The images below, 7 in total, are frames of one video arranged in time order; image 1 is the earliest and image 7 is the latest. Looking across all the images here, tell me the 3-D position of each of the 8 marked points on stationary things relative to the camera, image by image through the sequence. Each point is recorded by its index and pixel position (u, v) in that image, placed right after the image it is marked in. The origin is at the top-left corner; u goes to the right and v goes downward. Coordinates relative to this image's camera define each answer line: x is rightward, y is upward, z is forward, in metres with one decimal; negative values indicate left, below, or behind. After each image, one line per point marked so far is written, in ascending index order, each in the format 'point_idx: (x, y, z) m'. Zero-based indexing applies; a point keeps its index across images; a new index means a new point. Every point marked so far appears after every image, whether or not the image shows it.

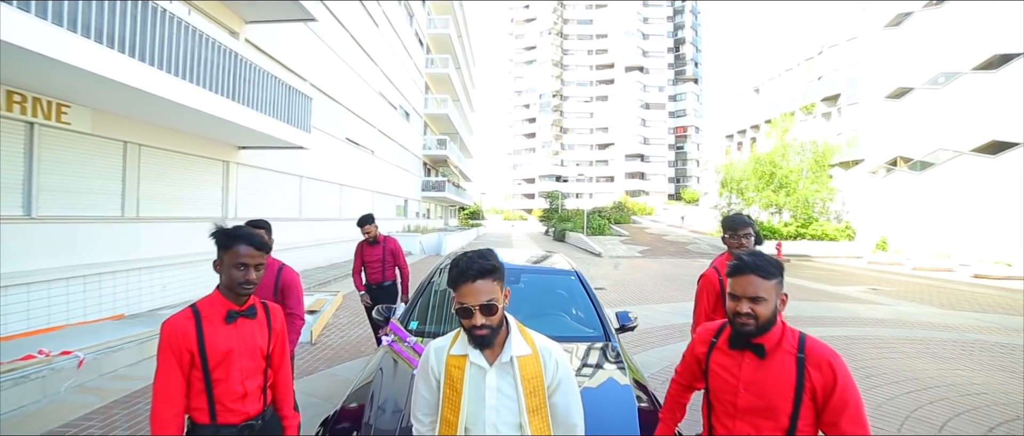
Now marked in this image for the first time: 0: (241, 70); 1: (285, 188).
0: (-5.3, +2.9, +9.4) m
1: (-6.4, +0.9, +13.5) m
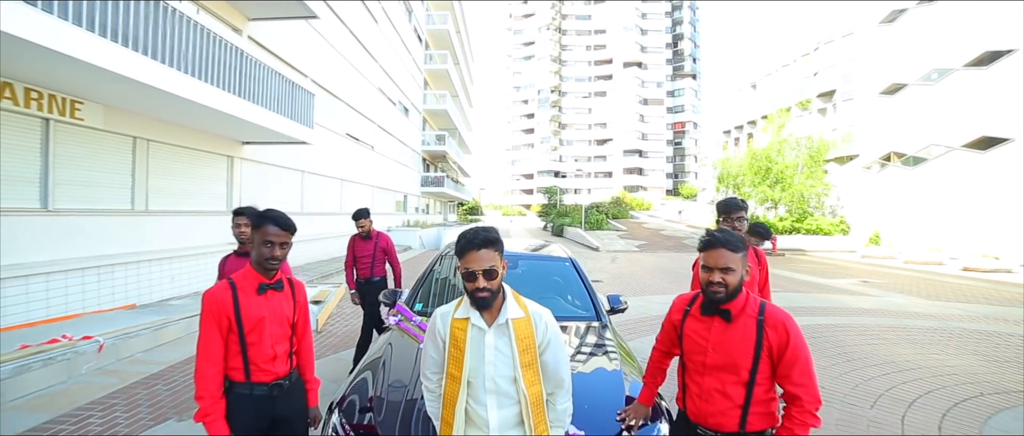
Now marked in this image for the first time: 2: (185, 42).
0: (-5.4, +3.1, +9.7) m
1: (-6.5, +1.0, +13.8) m
2: (-5.4, +2.9, +7.9) m
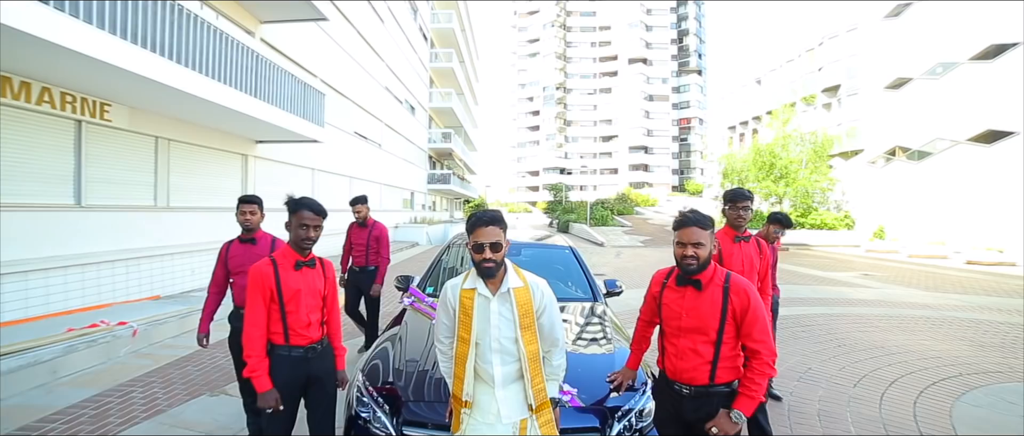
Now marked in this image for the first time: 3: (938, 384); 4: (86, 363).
0: (-5.3, +3.2, +10.1) m
1: (-6.4, +1.1, +14.2) m
2: (-5.4, +3.0, +8.3) m
3: (+4.7, -1.8, +5.2) m
4: (-4.6, -1.6, +5.2) m
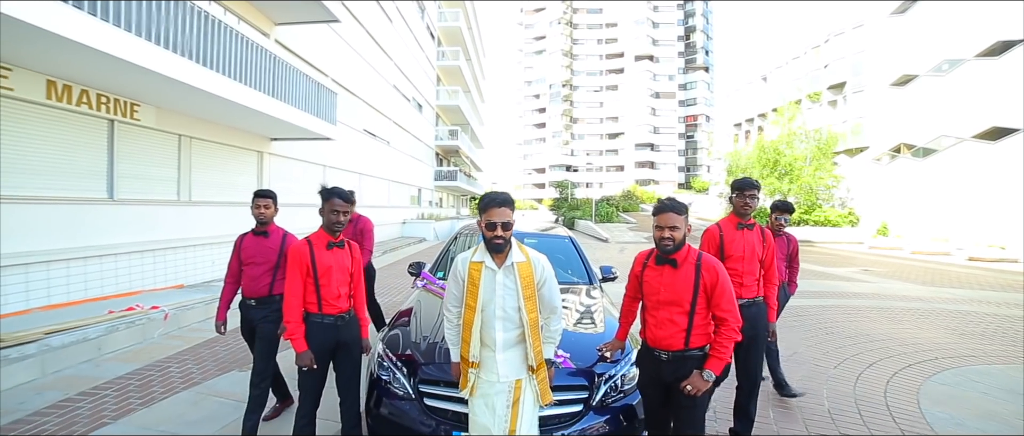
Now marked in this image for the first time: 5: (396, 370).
0: (-5.2, +3.3, +10.5) m
1: (-6.2, +1.3, +14.7) m
2: (-5.3, +3.1, +8.8) m
3: (+4.7, -1.7, +5.6) m
4: (-4.6, -1.5, +5.6) m
5: (-0.8, -1.0, +3.2) m
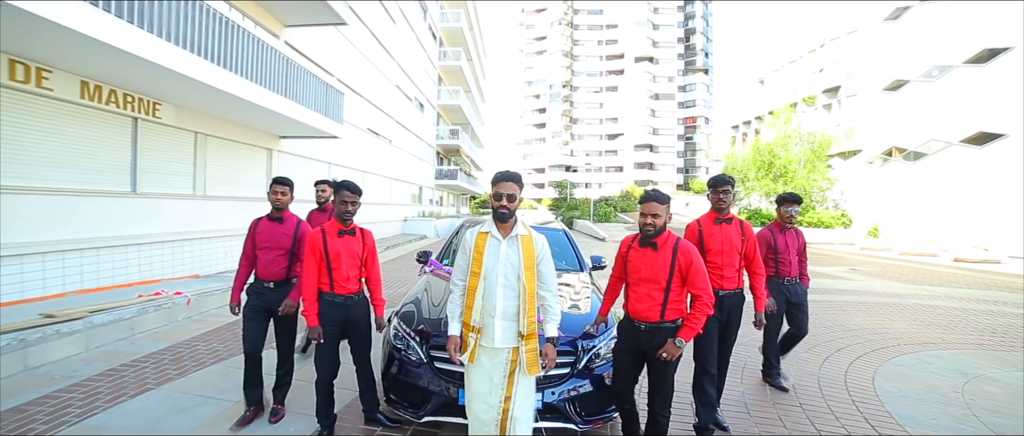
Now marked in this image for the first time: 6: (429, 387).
0: (-5.2, +3.4, +11.0) m
1: (-6.2, +1.4, +15.2) m
2: (-5.3, +3.3, +9.3) m
3: (+4.7, -1.7, +6.1) m
4: (-4.6, -1.3, +6.1) m
5: (-0.8, -1.0, +3.7) m
6: (-0.6, -1.2, +3.5) m
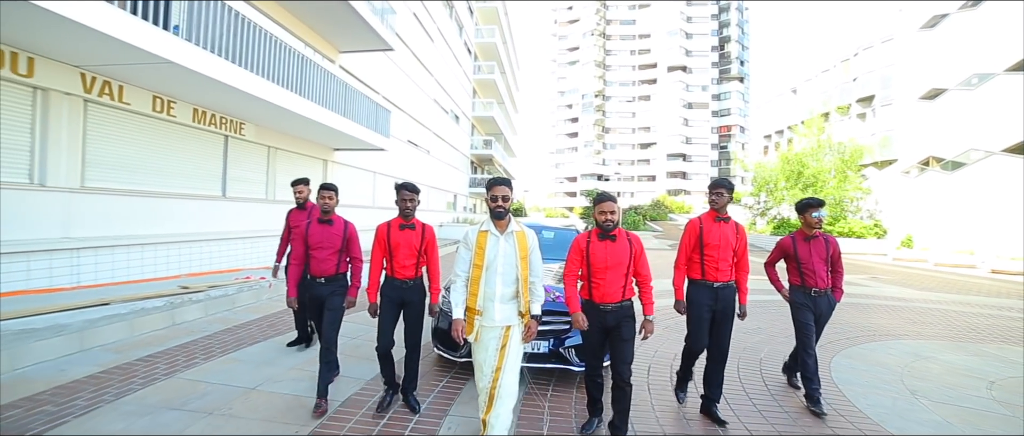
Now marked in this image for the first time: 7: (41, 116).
0: (-4.5, +3.3, +12.7) m
1: (-5.2, +1.3, +16.9) m
2: (-4.7, +3.2, +10.9) m
3: (+5.0, -1.8, +7.0) m
4: (-4.3, -1.3, +7.7) m
5: (-0.6, -0.9, +5.0) m
6: (-0.4, -1.2, +4.7) m
7: (-6.1, +1.3, +6.2) m
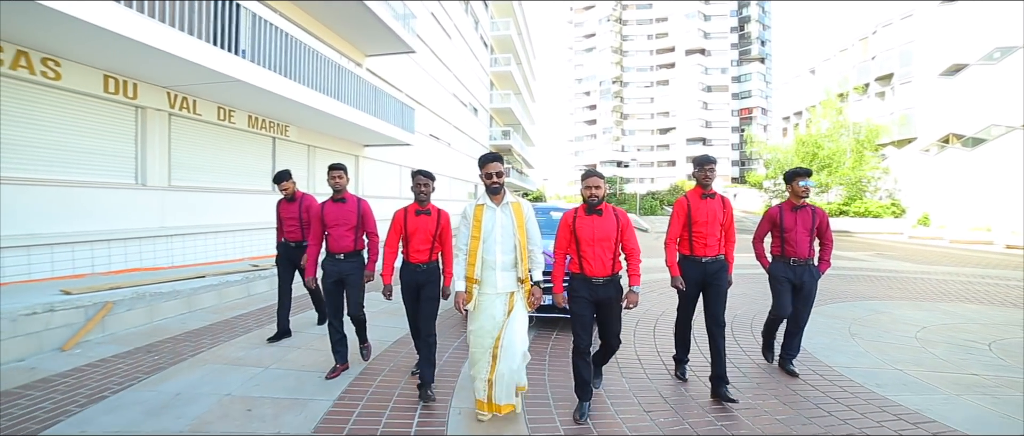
0: (-4.1, +3.6, +13.9) m
1: (-4.6, +1.7, +18.2) m
2: (-4.4, +3.5, +12.2) m
3: (+5.2, -1.4, +8.0) m
4: (-4.0, -1.2, +9.0) m
5: (-0.5, -0.7, +6.2) m
6: (-0.3, -1.0, +5.9) m
7: (-5.9, +1.4, +7.6) m
